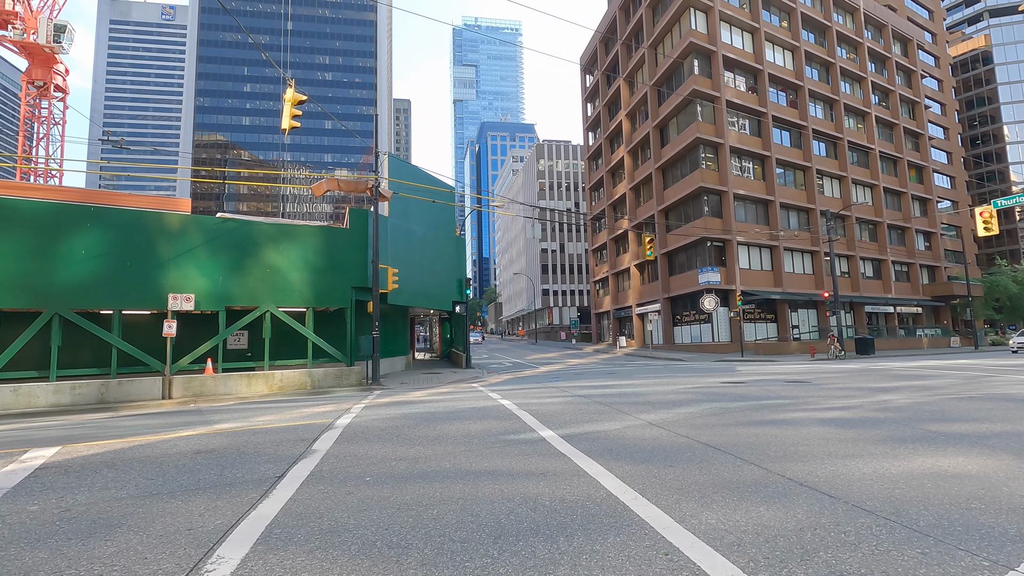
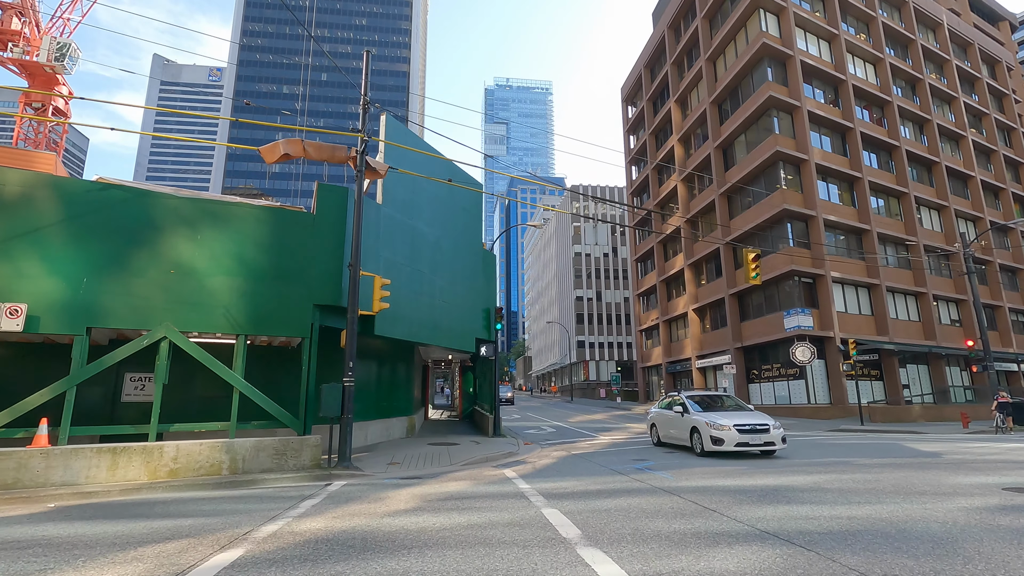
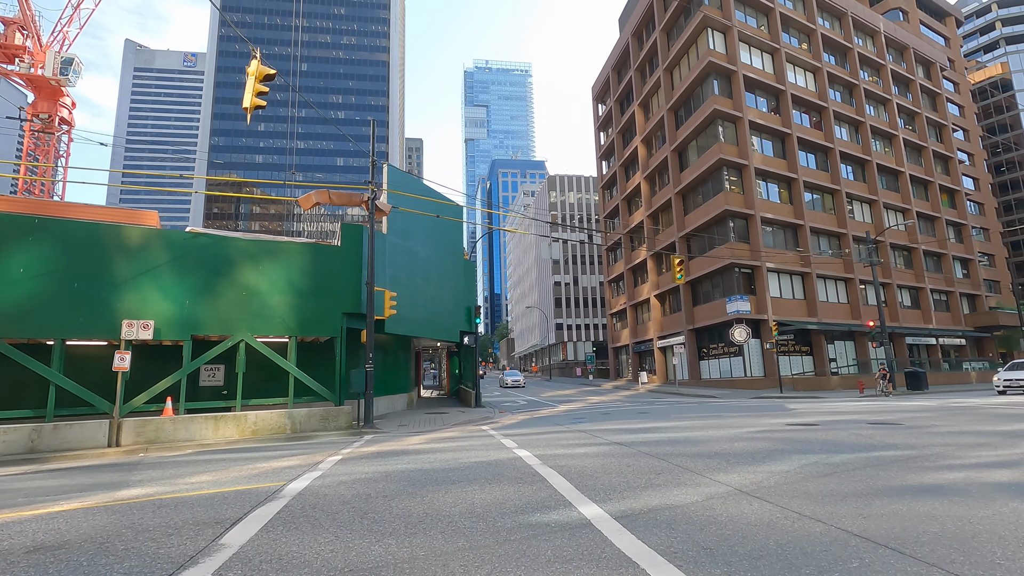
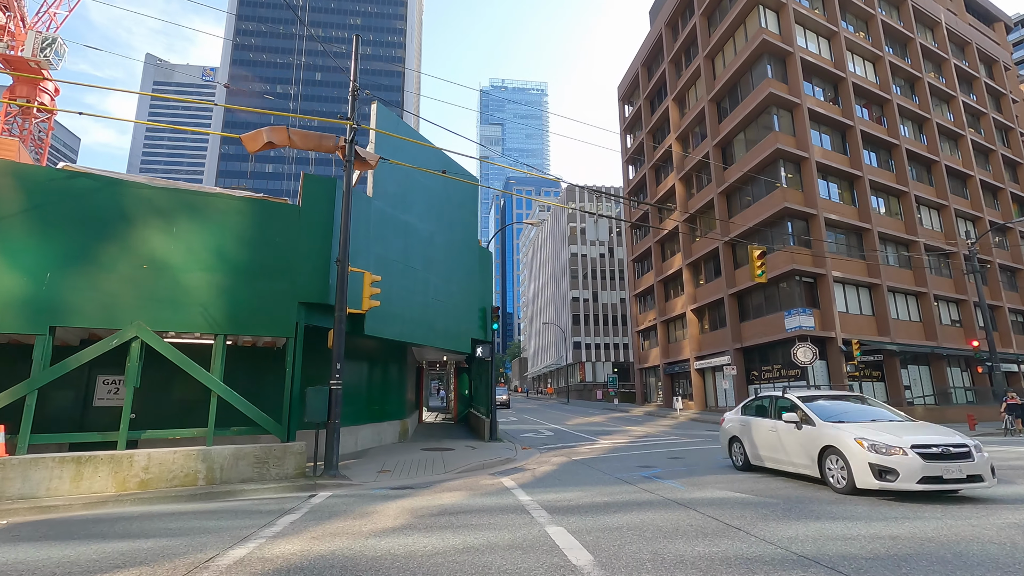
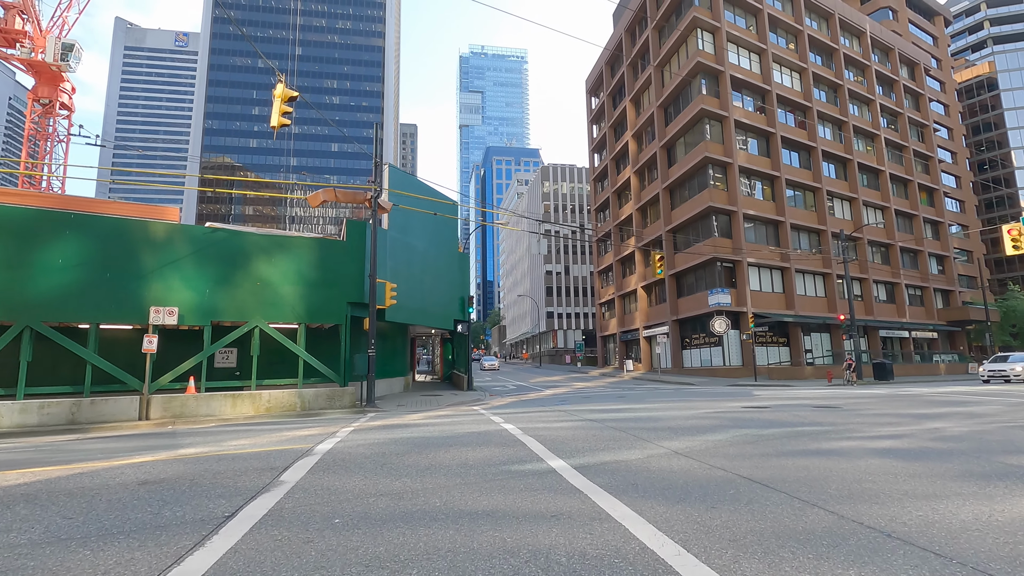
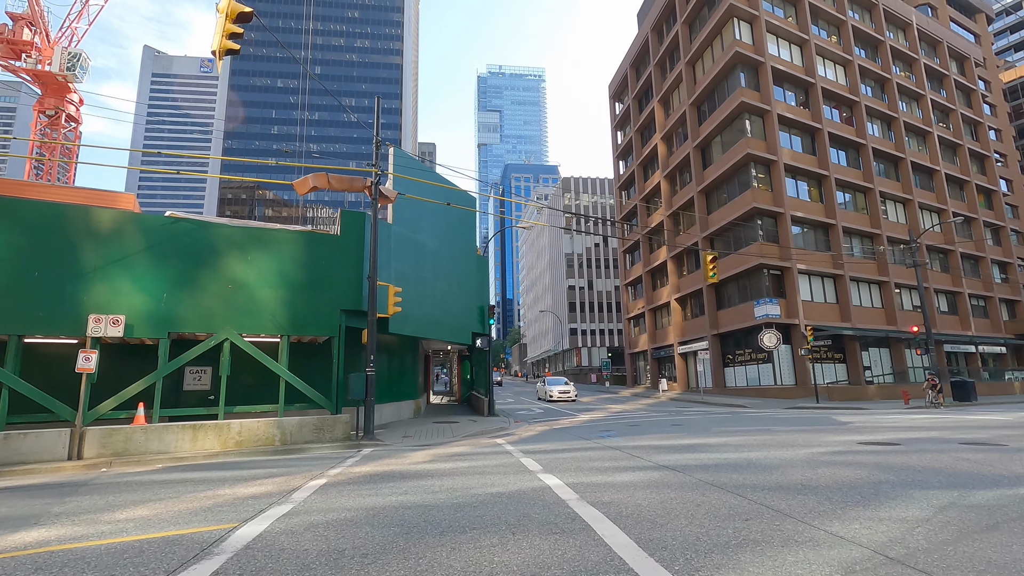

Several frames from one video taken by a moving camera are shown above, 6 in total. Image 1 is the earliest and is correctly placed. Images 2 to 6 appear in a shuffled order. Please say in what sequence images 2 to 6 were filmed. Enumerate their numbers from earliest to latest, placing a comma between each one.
5, 3, 6, 2, 4
